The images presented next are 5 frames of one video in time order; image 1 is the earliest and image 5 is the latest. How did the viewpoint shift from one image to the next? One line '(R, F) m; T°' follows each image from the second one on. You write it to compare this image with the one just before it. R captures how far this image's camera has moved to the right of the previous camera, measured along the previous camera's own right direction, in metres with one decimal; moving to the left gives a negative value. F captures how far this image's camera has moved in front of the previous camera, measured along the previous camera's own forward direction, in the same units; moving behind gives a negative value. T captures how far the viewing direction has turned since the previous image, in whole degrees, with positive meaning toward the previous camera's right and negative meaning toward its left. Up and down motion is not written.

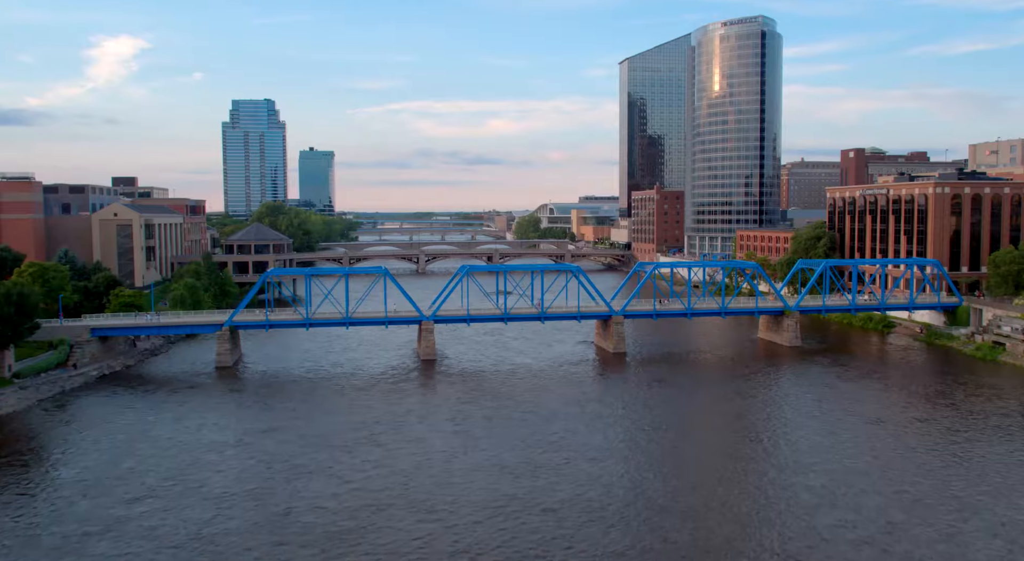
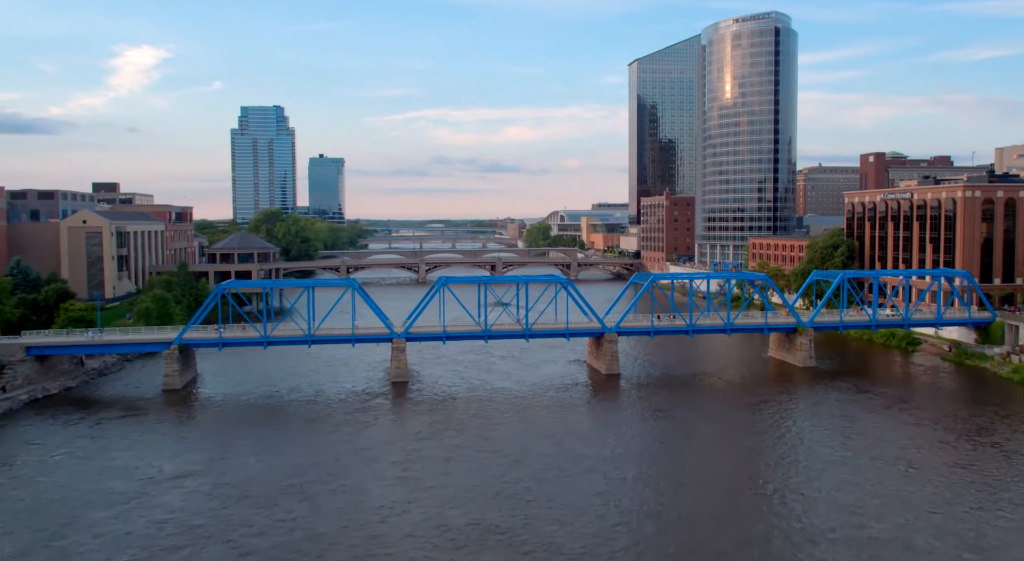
(+1.7, +4.0) m; -1°
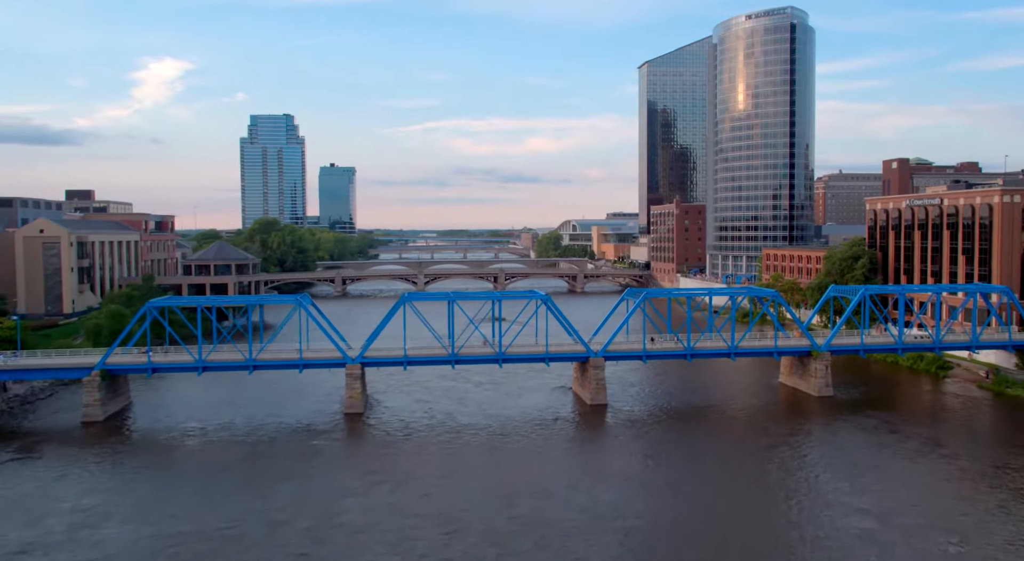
(+2.0, +4.6) m; -1°
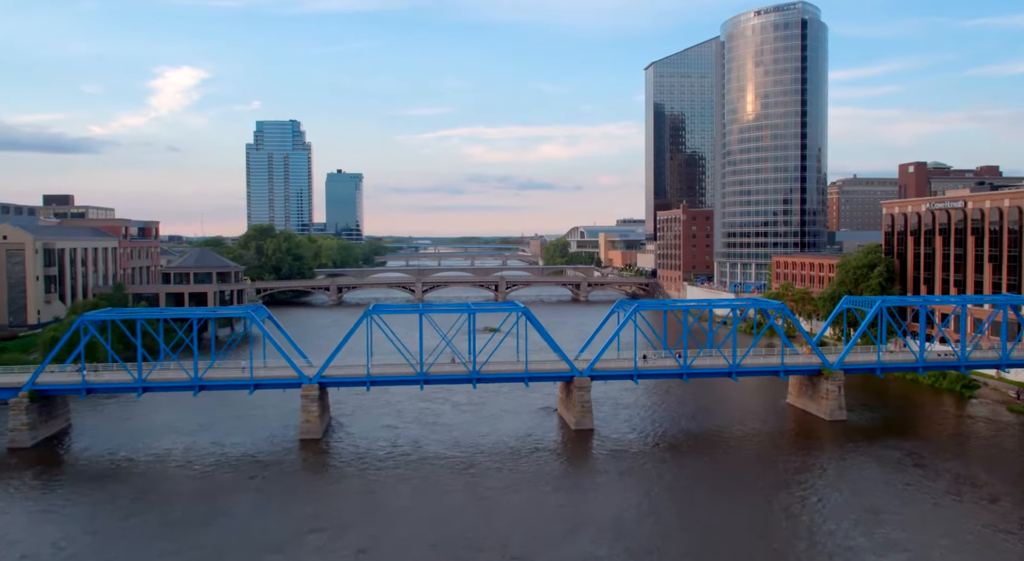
(+1.5, +3.3) m; -1°
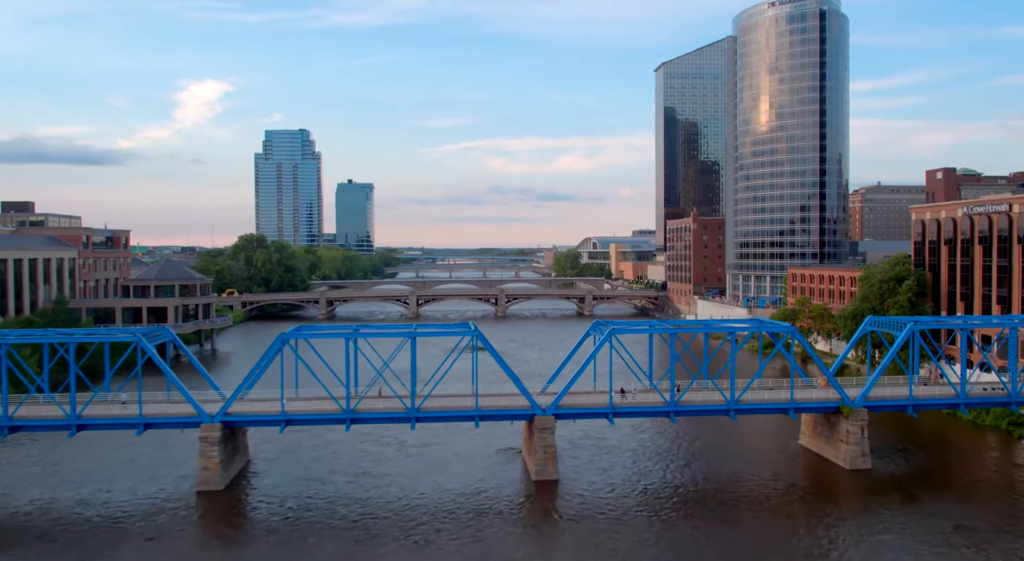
(+2.4, +5.4) m; -1°
